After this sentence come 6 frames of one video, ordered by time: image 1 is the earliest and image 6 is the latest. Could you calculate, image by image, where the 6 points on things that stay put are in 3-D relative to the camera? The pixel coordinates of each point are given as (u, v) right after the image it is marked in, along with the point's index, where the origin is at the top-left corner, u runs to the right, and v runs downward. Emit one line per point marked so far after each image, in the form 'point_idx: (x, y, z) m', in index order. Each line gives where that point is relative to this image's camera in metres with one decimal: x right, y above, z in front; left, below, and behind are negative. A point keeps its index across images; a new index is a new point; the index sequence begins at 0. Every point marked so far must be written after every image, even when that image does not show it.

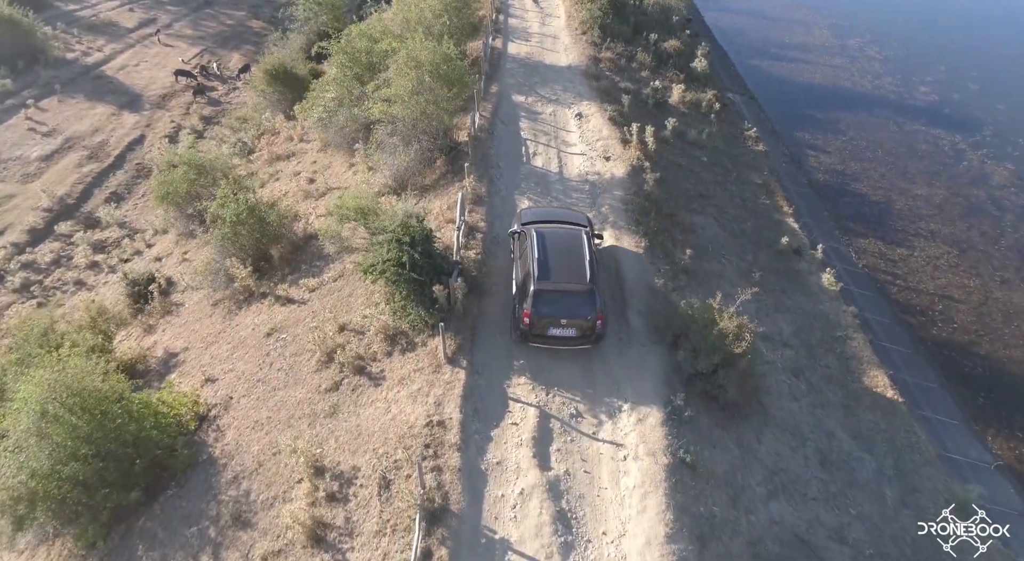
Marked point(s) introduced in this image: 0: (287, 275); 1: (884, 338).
0: (-7.2, +0.2, +17.5) m
1: (+10.5, -1.6, +15.4) m
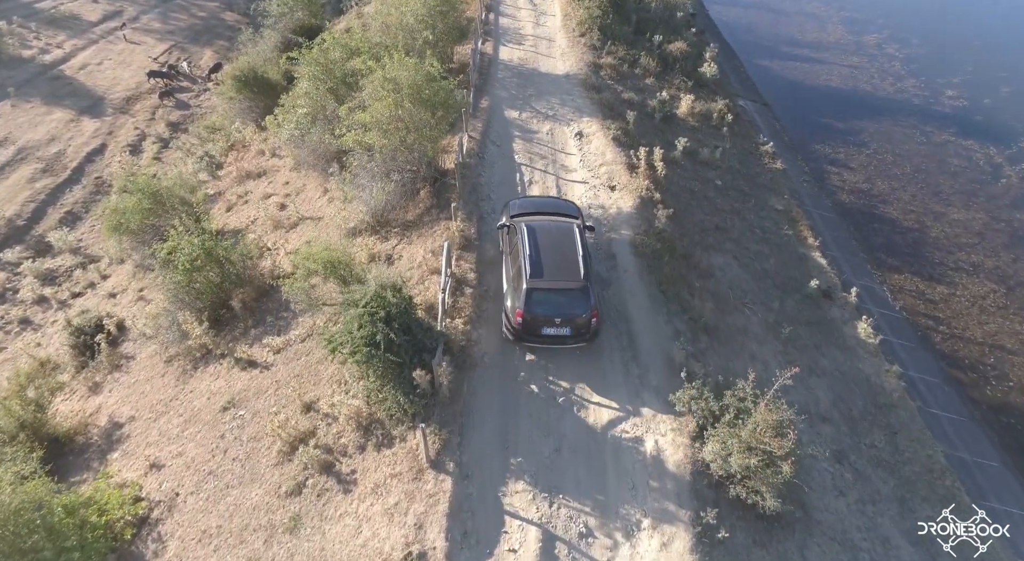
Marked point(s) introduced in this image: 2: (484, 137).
0: (-7.3, -1.3, +15.3) m
1: (+10.4, -3.0, +13.5) m
2: (-1.0, +4.8, +18.6) m
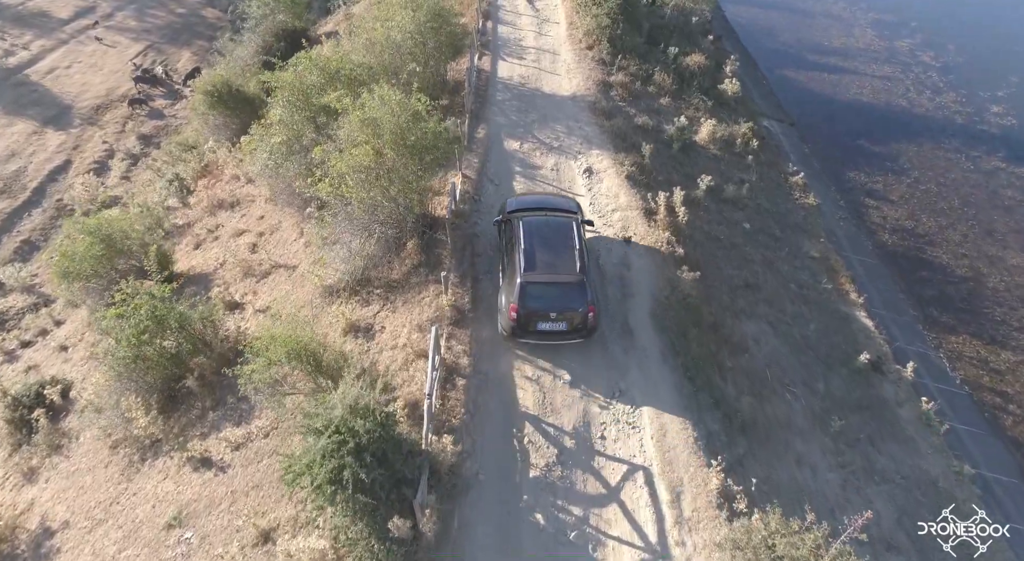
0: (-7.3, -3.1, +13.1) m
1: (+10.4, -4.8, +11.4) m
2: (-1.0, +3.1, +16.3) m
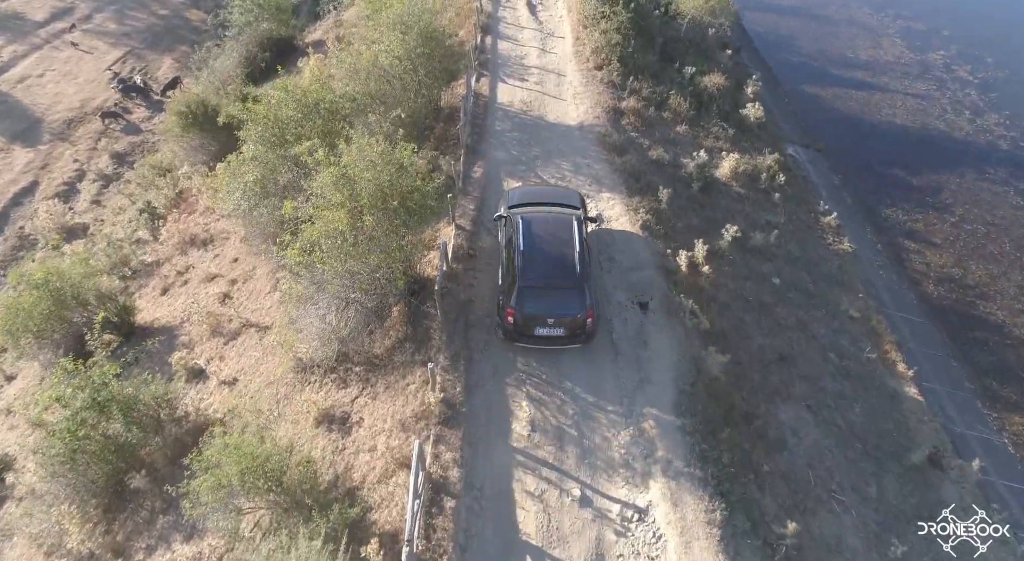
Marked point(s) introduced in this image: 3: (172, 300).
0: (-7.3, -4.8, +11.3) m
1: (+10.4, -6.6, +9.5) m
2: (-1.0, +1.4, +14.3) m
3: (-10.7, -0.6, +17.1) m
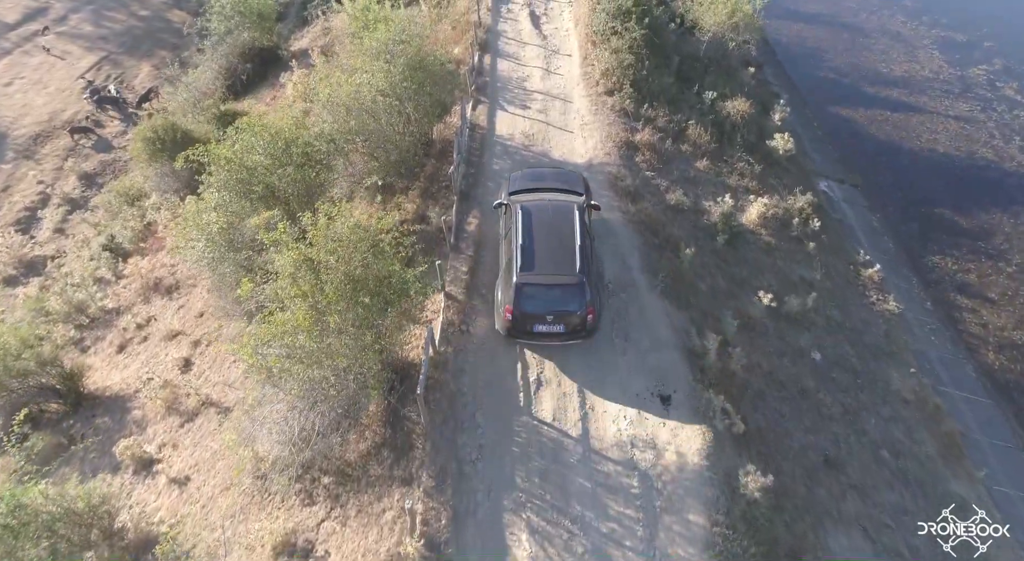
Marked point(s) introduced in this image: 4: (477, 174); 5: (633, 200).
0: (-7.4, -6.6, +9.4) m
1: (+10.3, -8.5, +7.7) m
2: (-1.0, -0.3, +12.3) m
3: (-10.7, -2.3, +15.2) m
4: (-1.0, +2.9, +15.0) m
5: (+3.2, +2.2, +14.4) m
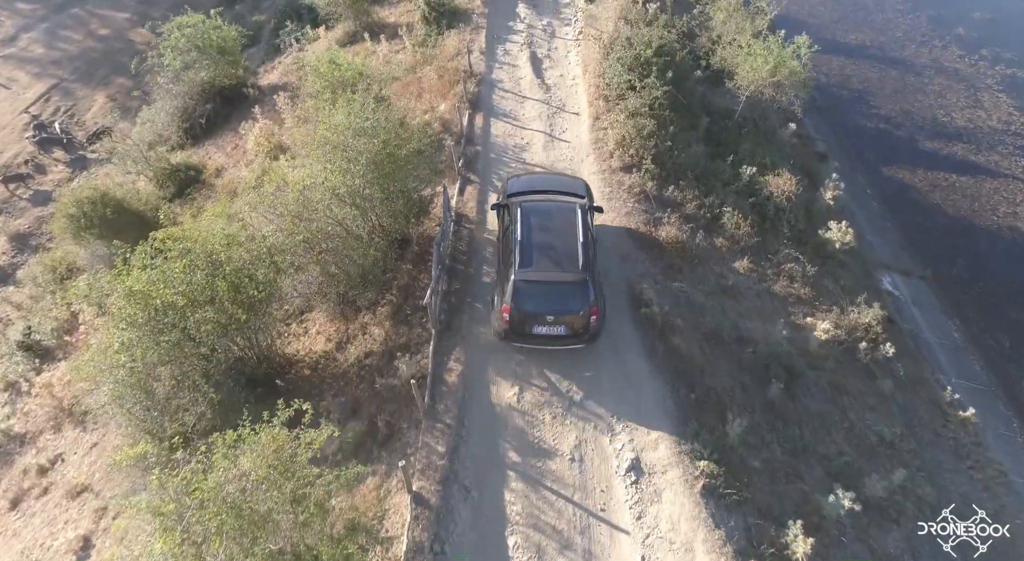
0: (-7.6, -9.8, +6.3) m
1: (+10.2, -11.8, +4.5) m
2: (-1.1, -3.5, +9.1) m
3: (-10.8, -5.4, +12.0) m
4: (-1.2, -0.3, +11.8) m
5: (+3.1, -1.1, +11.1) m
